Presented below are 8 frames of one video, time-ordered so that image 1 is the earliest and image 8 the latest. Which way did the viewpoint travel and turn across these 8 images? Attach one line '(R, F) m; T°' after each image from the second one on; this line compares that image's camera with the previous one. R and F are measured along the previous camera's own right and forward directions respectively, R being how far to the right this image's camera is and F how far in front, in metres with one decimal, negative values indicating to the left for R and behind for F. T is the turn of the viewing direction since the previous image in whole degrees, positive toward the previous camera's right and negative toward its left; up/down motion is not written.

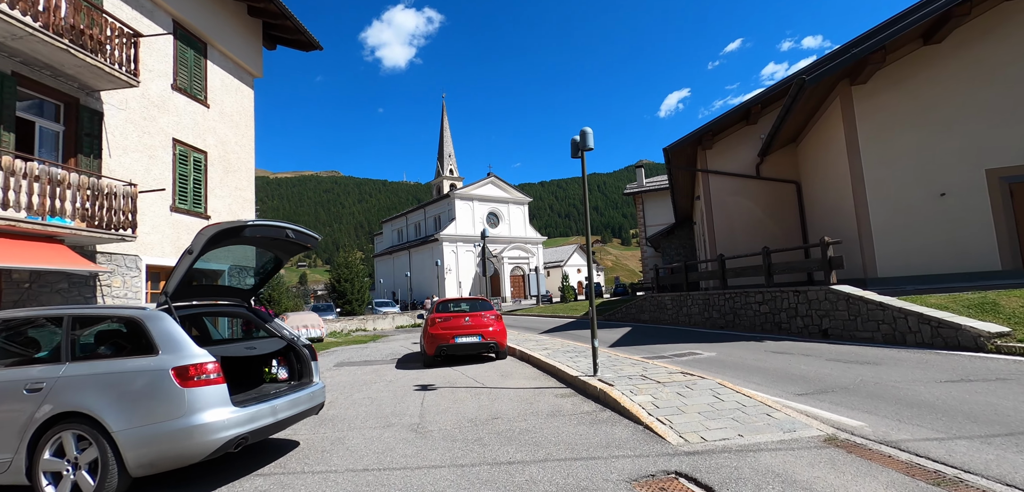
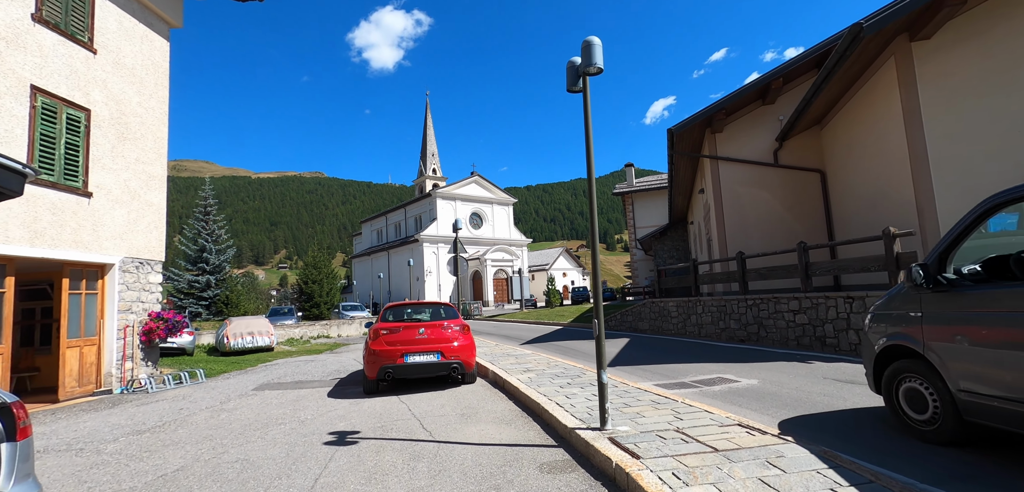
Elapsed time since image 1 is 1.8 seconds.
(+0.2, +2.4) m; +2°
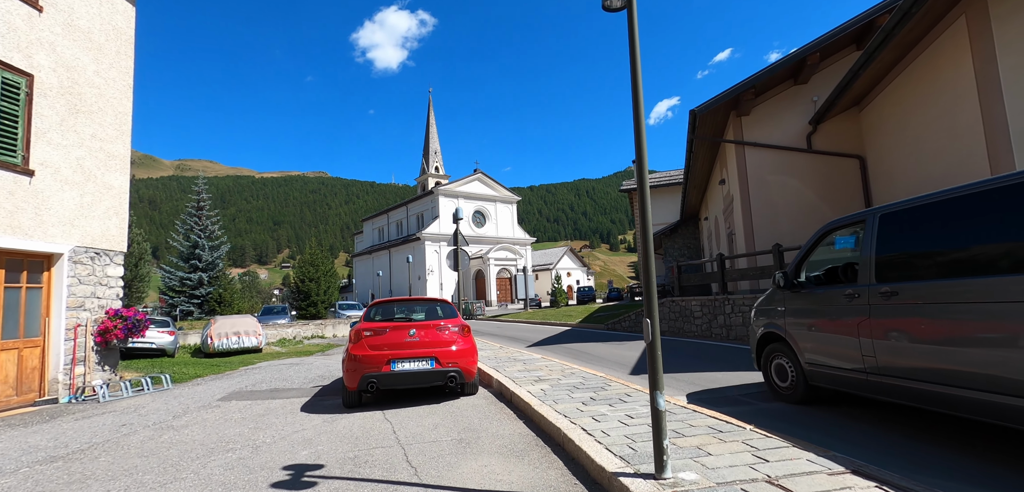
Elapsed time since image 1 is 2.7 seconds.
(-0.1, +1.2) m; 0°
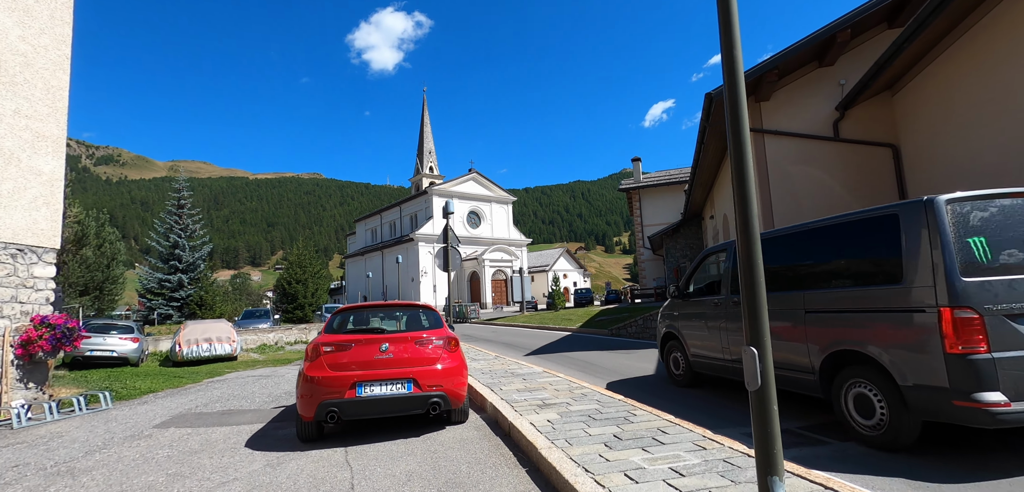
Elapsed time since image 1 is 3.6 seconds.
(0.0, +1.2) m; +1°
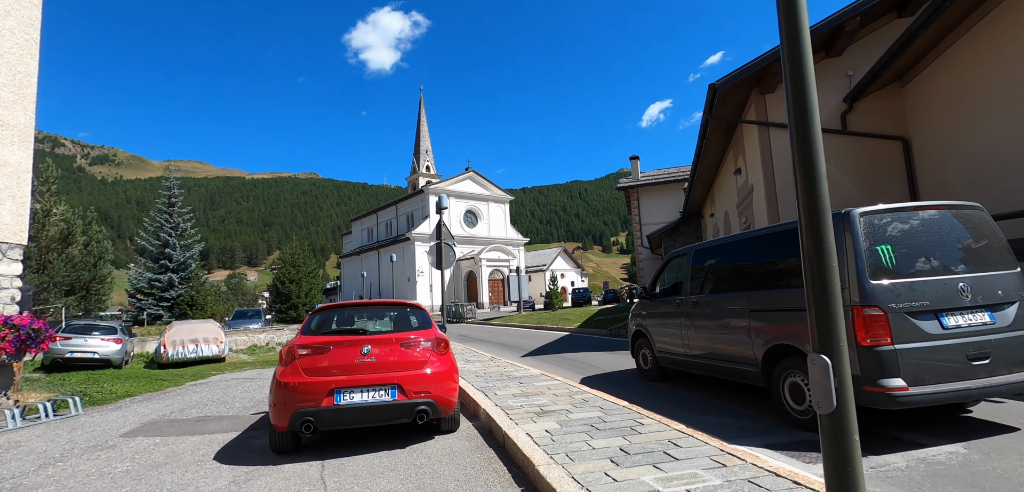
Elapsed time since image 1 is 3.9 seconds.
(0.0, +0.4) m; 0°
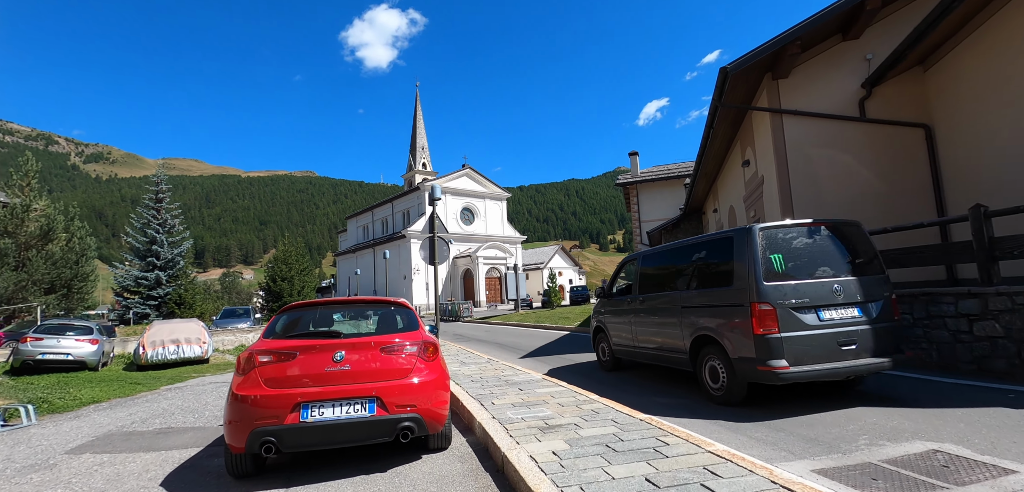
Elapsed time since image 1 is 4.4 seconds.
(0.0, +0.7) m; 0°
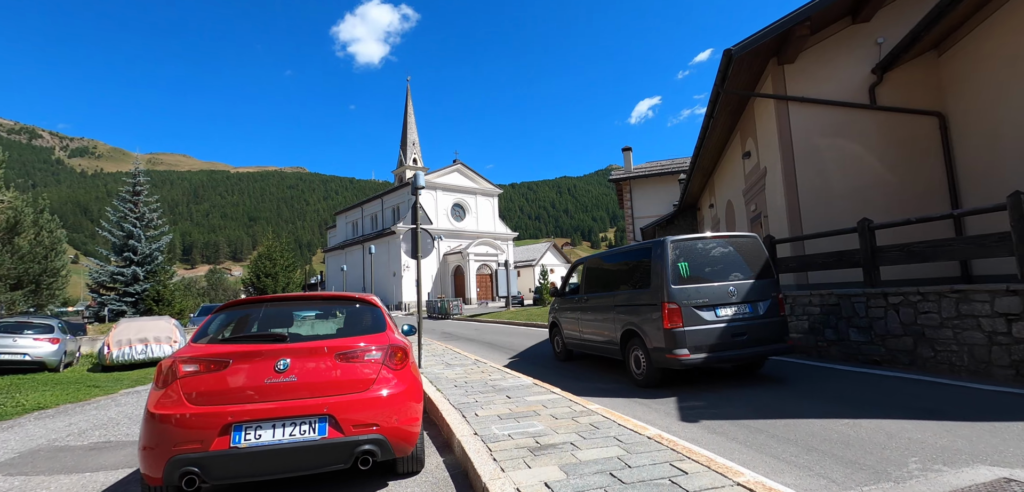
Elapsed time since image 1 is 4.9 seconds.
(+0.1, +0.7) m; +1°
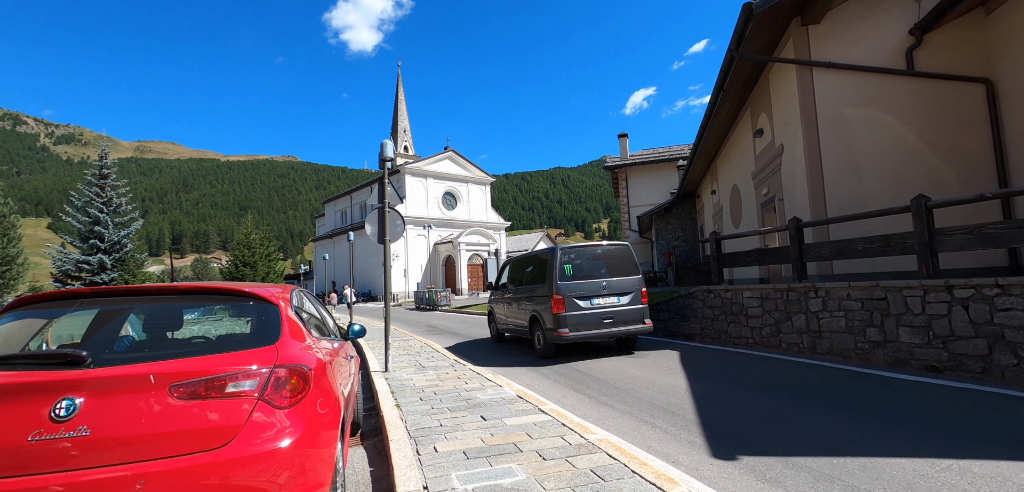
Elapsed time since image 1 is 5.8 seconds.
(+0.1, +1.2) m; +1°
